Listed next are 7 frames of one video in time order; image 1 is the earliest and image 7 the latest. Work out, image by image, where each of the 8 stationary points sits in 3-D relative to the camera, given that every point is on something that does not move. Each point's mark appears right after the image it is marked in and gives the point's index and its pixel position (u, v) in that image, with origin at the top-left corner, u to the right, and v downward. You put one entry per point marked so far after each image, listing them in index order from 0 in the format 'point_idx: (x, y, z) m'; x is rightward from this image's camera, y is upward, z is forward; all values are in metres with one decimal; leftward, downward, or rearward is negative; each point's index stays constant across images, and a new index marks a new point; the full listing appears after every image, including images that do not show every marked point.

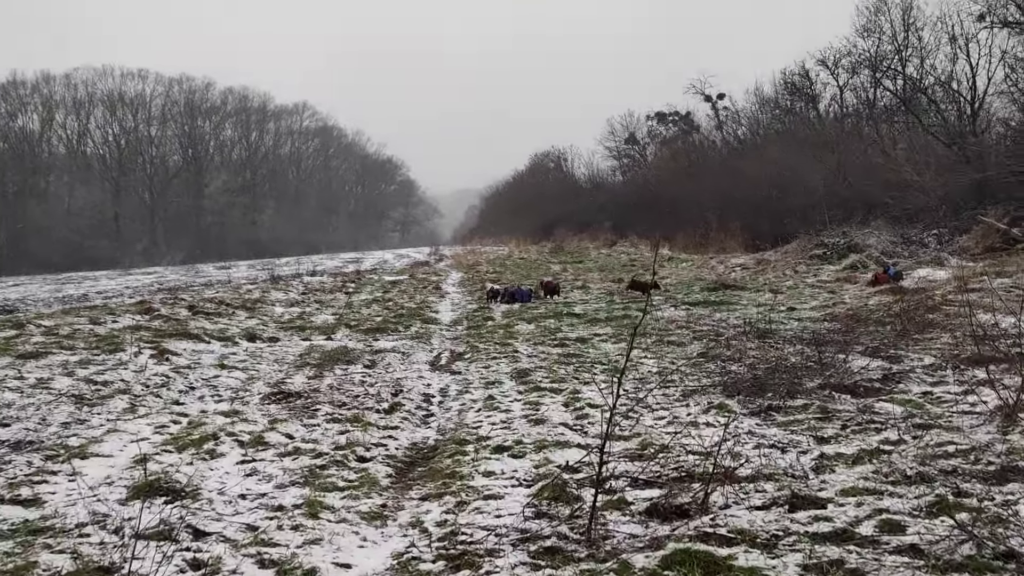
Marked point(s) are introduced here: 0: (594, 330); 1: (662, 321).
0: (+1.3, -0.7, +10.0) m
1: (+2.3, -0.6, +10.0) m
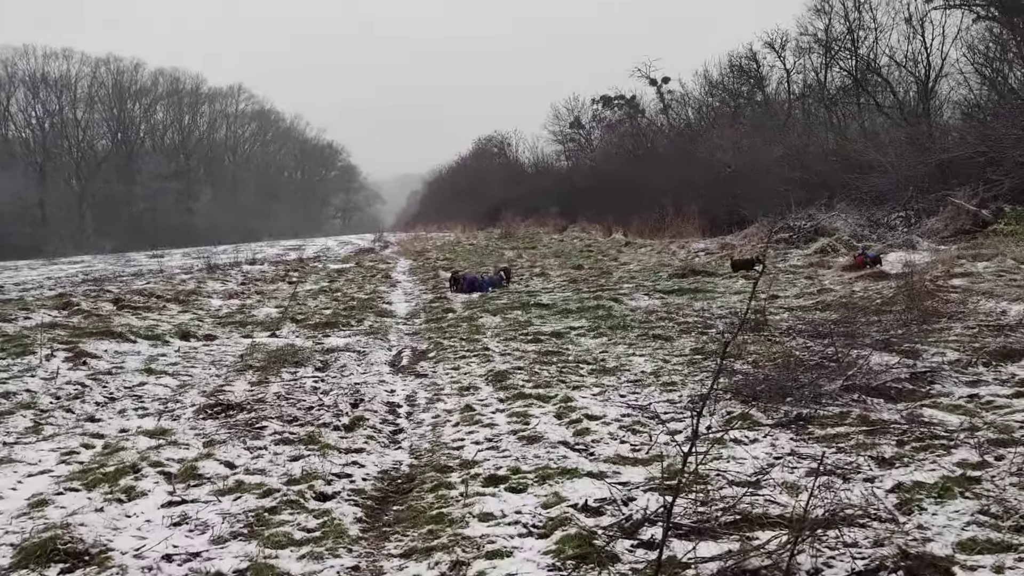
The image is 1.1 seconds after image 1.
0: (+0.8, -0.5, +9.4) m
1: (+1.8, -0.4, +9.4) m
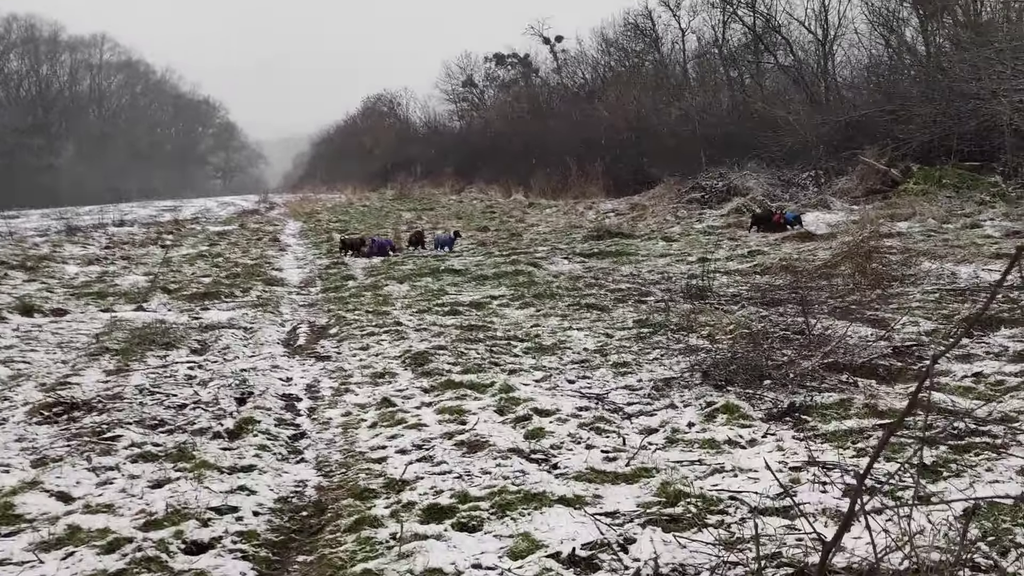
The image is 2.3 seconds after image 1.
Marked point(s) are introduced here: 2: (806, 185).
0: (-0.4, -0.1, +8.5) m
1: (+0.6, 0.0, +8.7) m
2: (+6.8, +2.3, +15.4) m
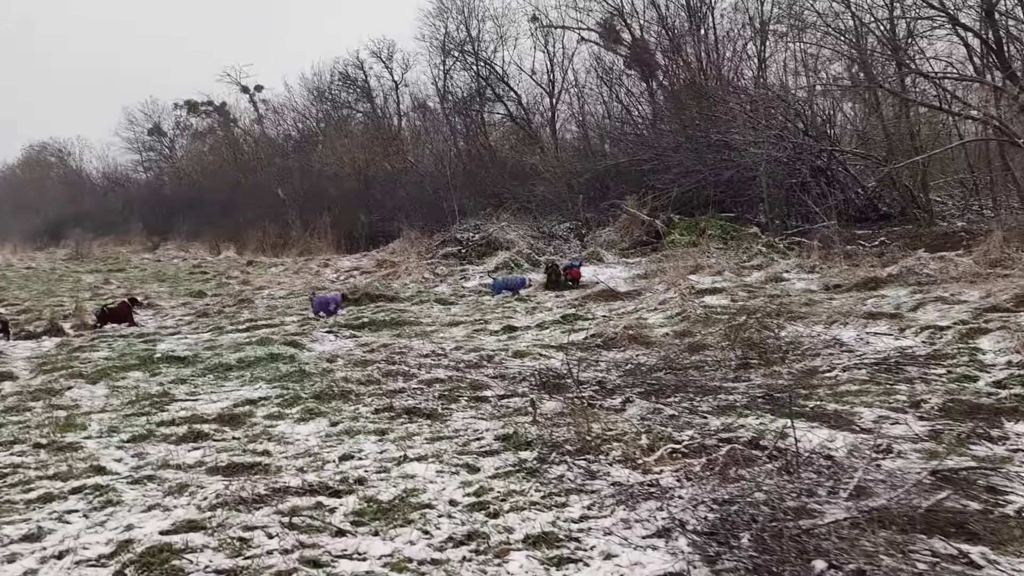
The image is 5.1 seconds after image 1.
0: (-2.4, -1.0, +5.8) m
1: (-1.6, -0.9, +6.4) m
2: (+1.3, +1.1, +15.1) m
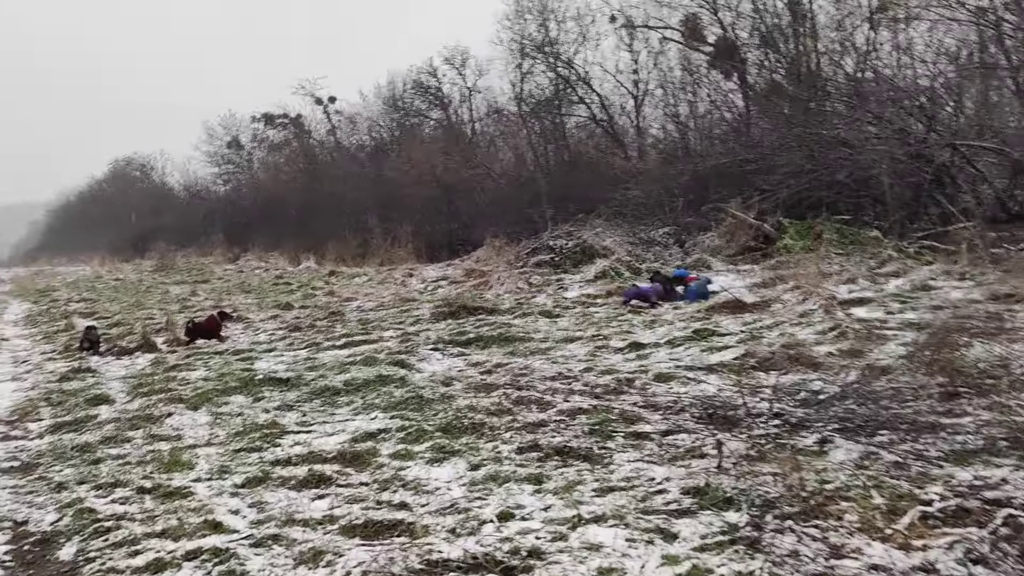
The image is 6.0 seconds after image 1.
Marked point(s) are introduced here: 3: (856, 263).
0: (-1.2, -1.1, +5.1) m
1: (-0.3, -1.0, +5.6) m
2: (+3.3, +0.9, +14.0) m
3: (+6.0, +0.4, +11.3) m
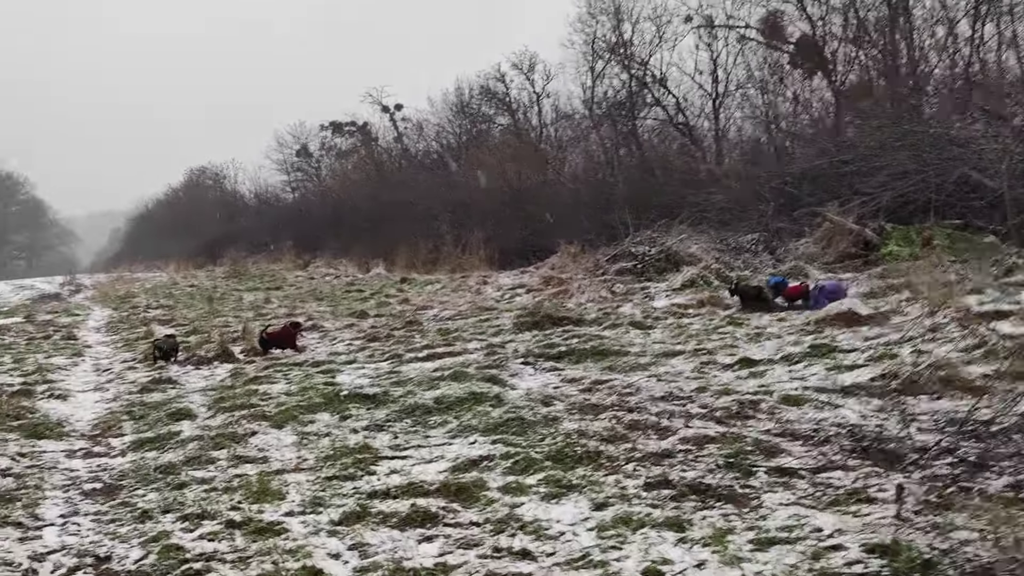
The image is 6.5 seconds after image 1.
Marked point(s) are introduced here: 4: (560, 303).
0: (-0.4, -1.2, +4.6) m
1: (+0.6, -1.1, +5.0) m
2: (+4.9, +0.7, +13.1) m
3: (+7.3, +0.3, +10.2) m
4: (+1.0, -0.2, +10.6) m
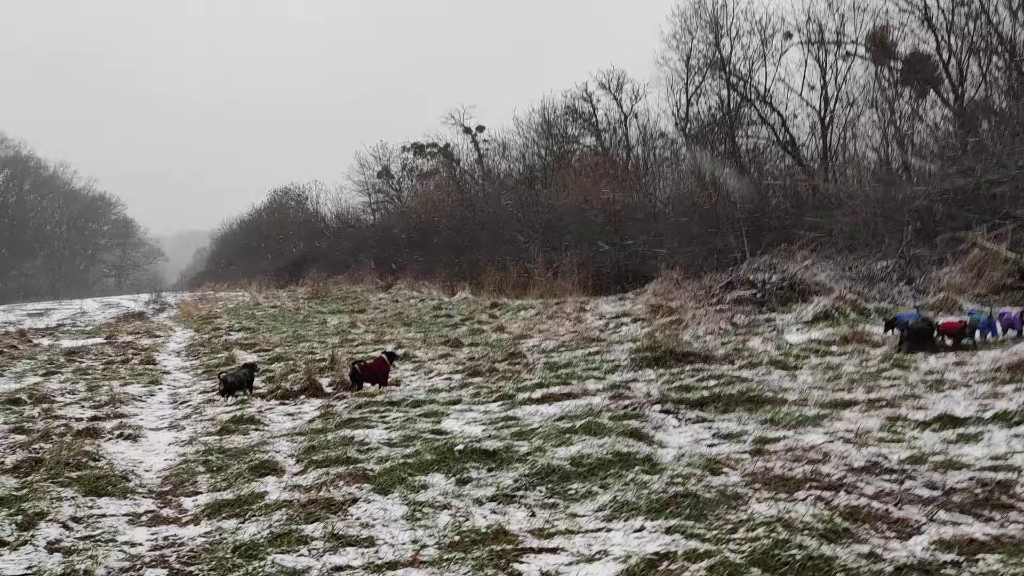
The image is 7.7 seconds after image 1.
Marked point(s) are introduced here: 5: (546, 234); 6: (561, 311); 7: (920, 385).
0: (+0.6, -1.4, +3.4) m
1: (+1.6, -1.3, +3.8) m
2: (+6.7, +0.1, +11.4) m
3: (+8.8, -0.2, +8.2) m
4: (+2.5, -0.7, +9.3) m
5: (+0.9, +1.4, +17.6) m
6: (+1.1, -0.4, +12.2) m
7: (+4.2, -1.0, +6.7) m
